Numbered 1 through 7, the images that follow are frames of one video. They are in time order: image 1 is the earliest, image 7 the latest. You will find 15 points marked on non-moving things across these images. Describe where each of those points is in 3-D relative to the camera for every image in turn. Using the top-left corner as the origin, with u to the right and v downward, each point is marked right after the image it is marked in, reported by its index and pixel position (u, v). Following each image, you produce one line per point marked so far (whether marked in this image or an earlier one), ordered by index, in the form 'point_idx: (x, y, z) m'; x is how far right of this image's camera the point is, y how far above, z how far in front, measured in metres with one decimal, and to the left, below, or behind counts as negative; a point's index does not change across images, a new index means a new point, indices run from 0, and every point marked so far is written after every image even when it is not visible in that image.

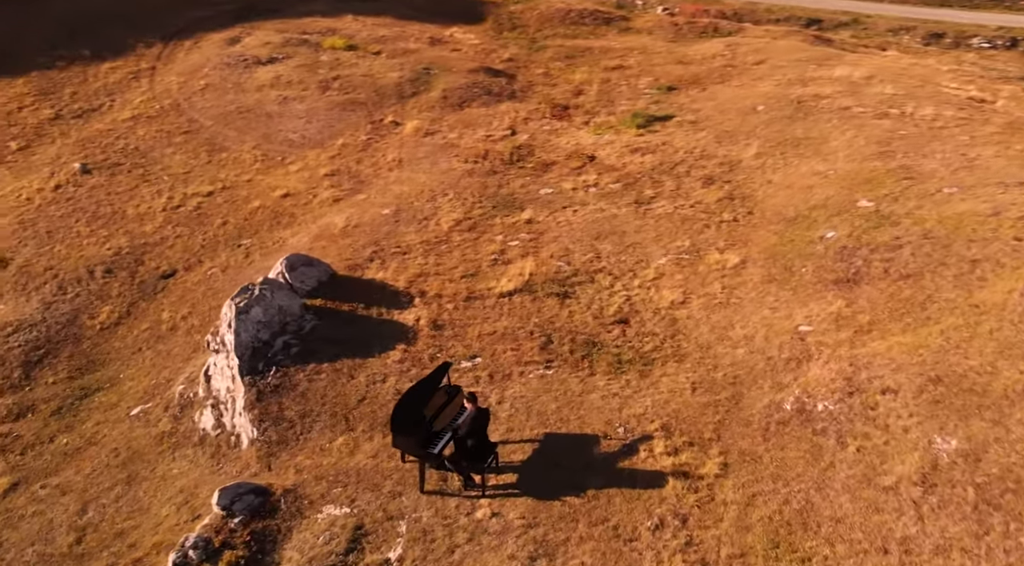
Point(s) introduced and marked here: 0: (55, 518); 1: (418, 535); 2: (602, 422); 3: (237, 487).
0: (-9.8, -5.1, +19.2) m
1: (-1.7, -4.6, +16.4) m
2: (+2.0, -3.0, +19.7) m
3: (-5.2, -3.8, +17.1) m
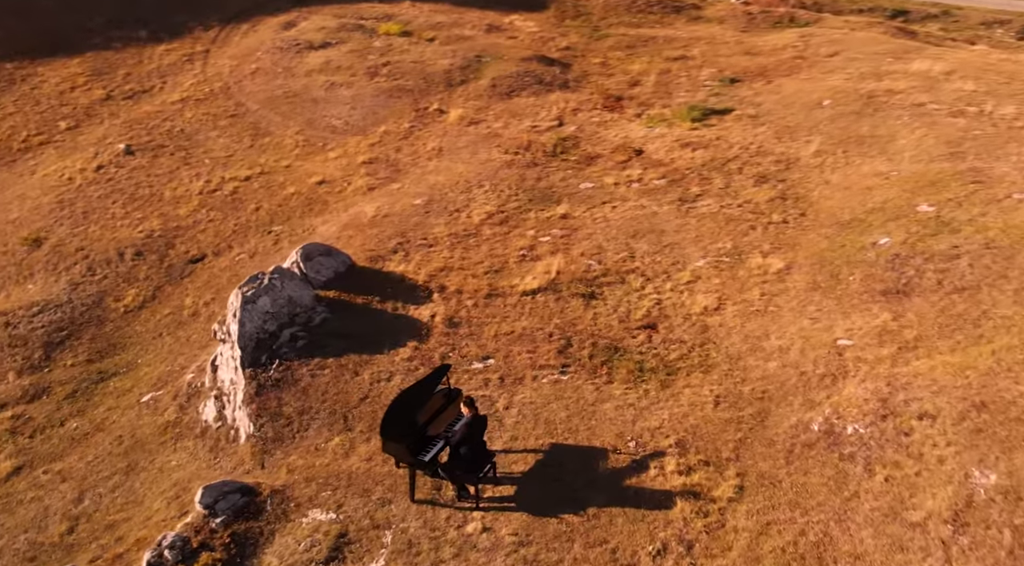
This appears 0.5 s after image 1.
0: (-9.8, -4.7, +19.1) m
1: (-1.9, -4.5, +15.5) m
2: (+2.1, -3.1, +18.6) m
3: (-5.3, -3.7, +16.5) m
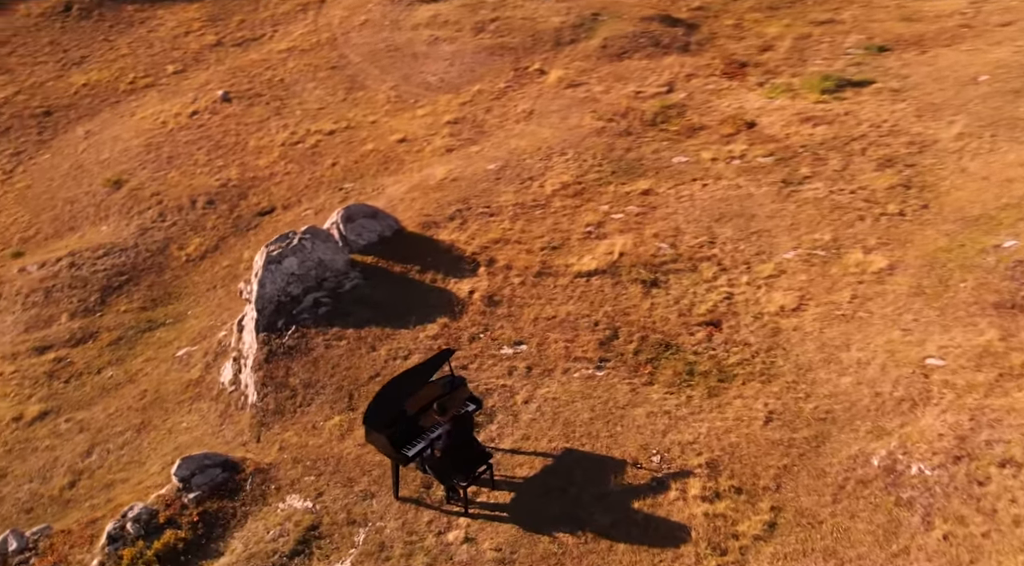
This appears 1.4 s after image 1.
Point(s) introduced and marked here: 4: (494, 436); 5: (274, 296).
0: (-9.4, -3.6, +18.9) m
1: (-2.2, -4.2, +14.2) m
2: (+2.3, -3.0, +16.5) m
3: (-5.4, -3.0, +15.6) m
4: (-0.3, -2.8, +16.7) m
5: (-5.2, -0.3, +19.5) m
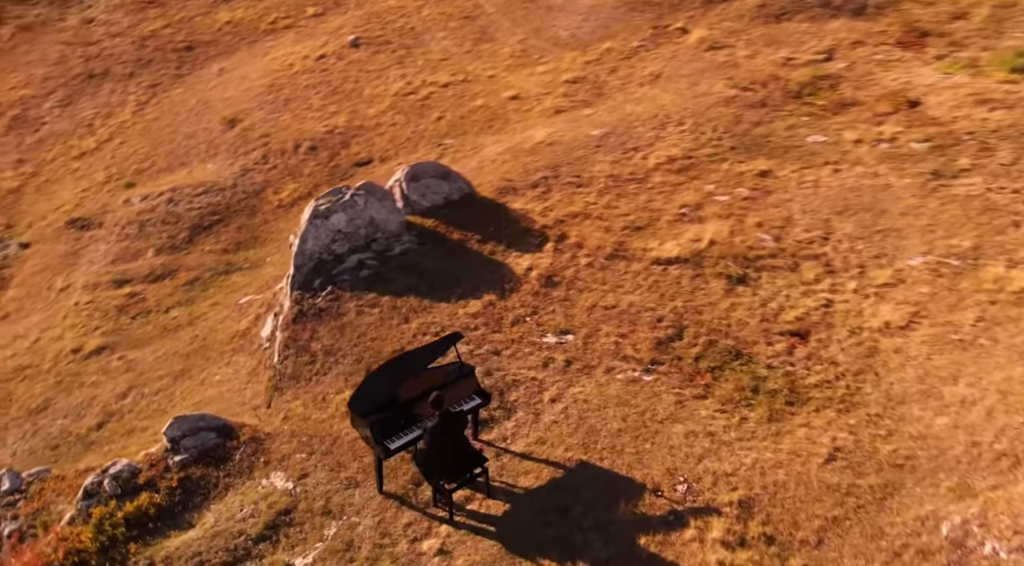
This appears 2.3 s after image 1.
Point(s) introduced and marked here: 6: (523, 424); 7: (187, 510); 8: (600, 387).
0: (-8.6, -2.3, +19.0) m
1: (-2.5, -3.8, +13.1) m
2: (+2.4, -2.9, +14.4) m
3: (-5.2, -2.3, +15.0) m
4: (-0.1, -2.5, +15.0) m
5: (-4.0, +0.6, +18.6) m
6: (+0.2, -2.4, +15.3) m
7: (-5.0, -3.5, +13.9) m
8: (+1.6, -1.9, +16.2) m
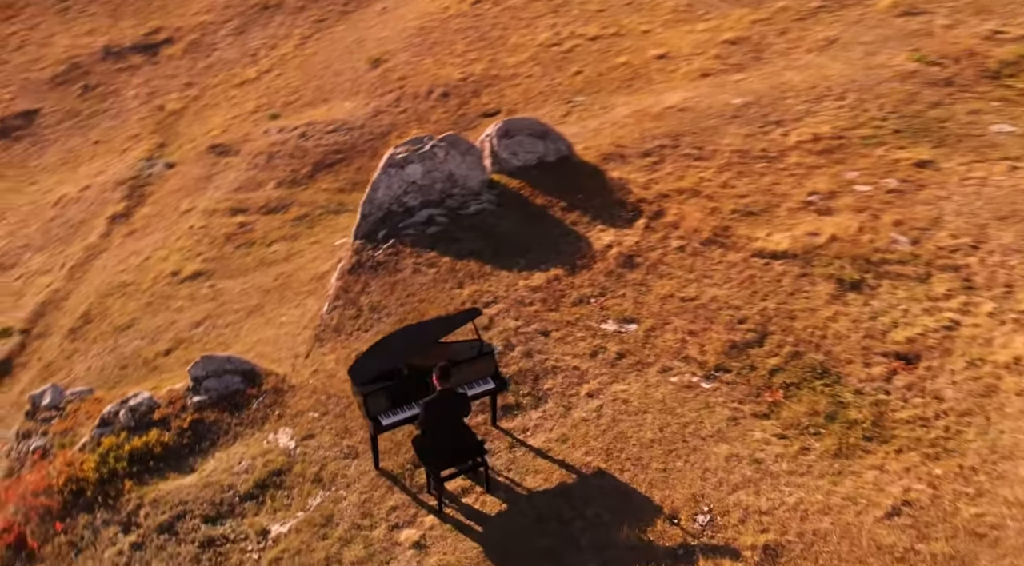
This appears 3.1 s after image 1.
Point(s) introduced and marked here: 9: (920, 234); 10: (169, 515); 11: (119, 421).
0: (-7.1, -0.8, +19.5) m
1: (-2.7, -3.2, +12.5) m
2: (+2.5, -2.9, +12.7) m
3: (-4.7, -1.3, +14.8) m
4: (+0.2, -2.2, +13.8) m
5: (-2.5, +1.5, +17.9) m
6: (+0.6, -2.1, +14.0) m
7: (-4.8, -2.6, +13.8) m
8: (+2.2, -1.7, +14.5) m
9: (+8.2, +1.0, +18.3) m
10: (-4.7, -3.2, +12.4) m
11: (-6.2, -2.2, +14.2) m
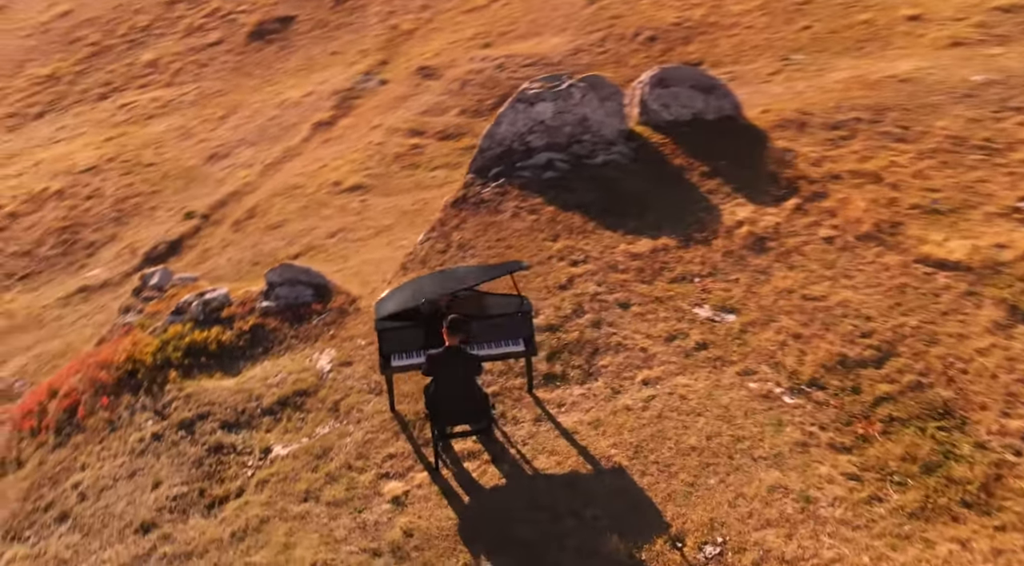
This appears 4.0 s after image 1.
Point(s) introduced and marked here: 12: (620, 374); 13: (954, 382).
0: (-4.3, +1.2, +20.0) m
1: (-2.6, -2.2, +12.2) m
2: (+2.4, -2.8, +10.9) m
3: (-3.5, +0.1, +14.9) m
4: (+0.7, -1.7, +12.6) m
5: (0.0, +2.6, +16.9) m
6: (+1.1, -1.6, +12.6) m
7: (-4.1, -1.1, +14.0) m
8: (+2.9, -1.5, +12.6) m
9: (+10.1, +0.2, +14.4) m
10: (-4.5, -1.8, +12.8) m
11: (-5.2, -0.5, +14.8) m
12: (+1.5, -1.3, +12.9) m
13: (+6.3, -1.4, +12.8) m
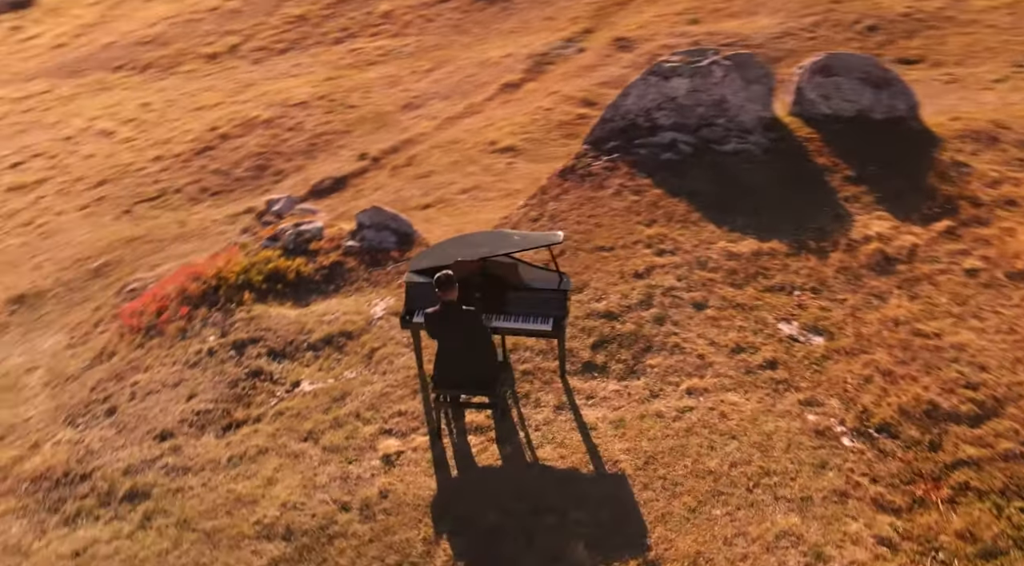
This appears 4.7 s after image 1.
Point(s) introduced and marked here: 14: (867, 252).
0: (-1.3, +2.2, +20.0) m
1: (-2.2, -1.5, +12.3) m
2: (+2.1, -2.9, +9.7) m
3: (-2.0, +1.0, +15.0) m
4: (+1.1, -1.5, +11.7) m
5: (+2.2, +2.9, +15.9) m
6: (+1.5, -1.5, +11.7) m
7: (-3.1, -0.1, +14.4) m
8: (+3.2, -1.6, +11.2) m
9: (+10.8, -1.1, +10.9) m
10: (-3.9, -0.8, +13.3) m
11: (-3.7, +0.7, +15.4) m
12: (+2.0, -1.2, +11.8) m
13: (+6.4, -2.1, +10.4) m
14: (+5.1, +0.5, +13.4) m
